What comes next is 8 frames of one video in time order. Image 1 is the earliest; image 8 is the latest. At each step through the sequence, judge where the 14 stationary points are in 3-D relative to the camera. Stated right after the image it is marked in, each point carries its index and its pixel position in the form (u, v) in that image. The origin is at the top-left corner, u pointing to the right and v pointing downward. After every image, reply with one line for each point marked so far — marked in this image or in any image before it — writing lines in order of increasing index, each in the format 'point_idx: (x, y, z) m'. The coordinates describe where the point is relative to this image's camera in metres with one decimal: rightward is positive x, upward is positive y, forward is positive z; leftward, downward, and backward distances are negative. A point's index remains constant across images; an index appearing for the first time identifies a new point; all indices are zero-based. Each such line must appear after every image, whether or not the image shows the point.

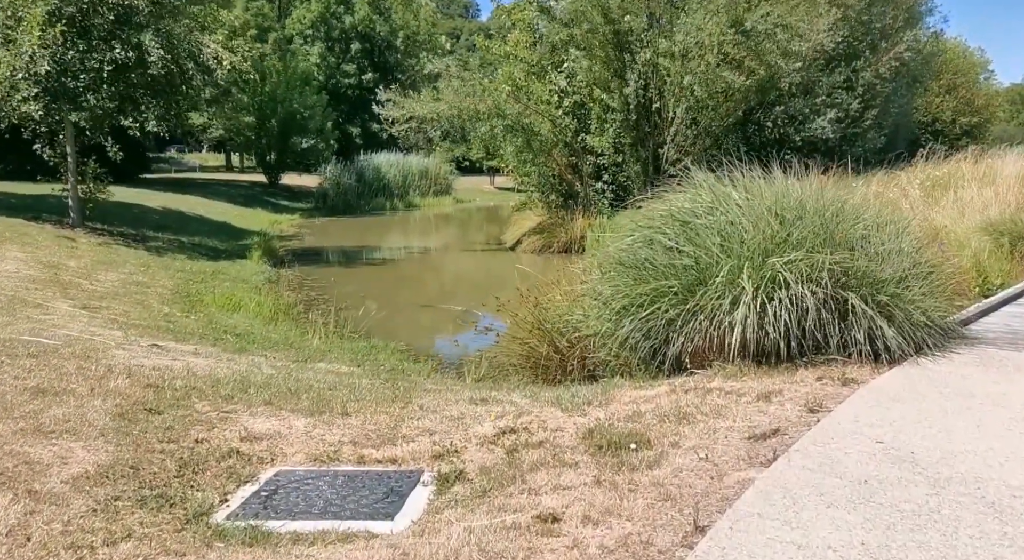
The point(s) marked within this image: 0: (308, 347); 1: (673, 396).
0: (-2.0, -0.7, +10.1) m
1: (+0.8, -0.6, +5.0) m
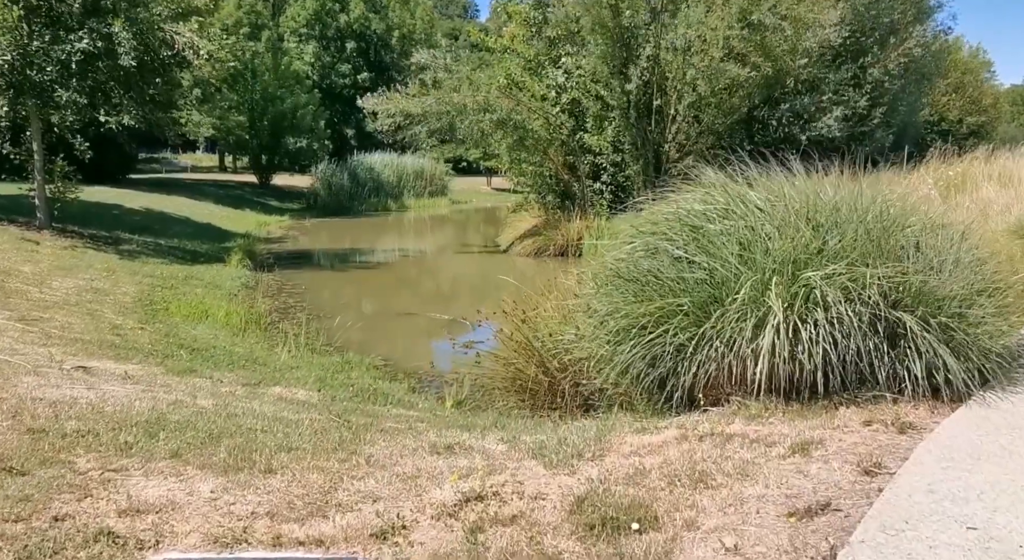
0: (-2.1, -0.7, +9.1) m
1: (+0.7, -0.6, +4.0) m
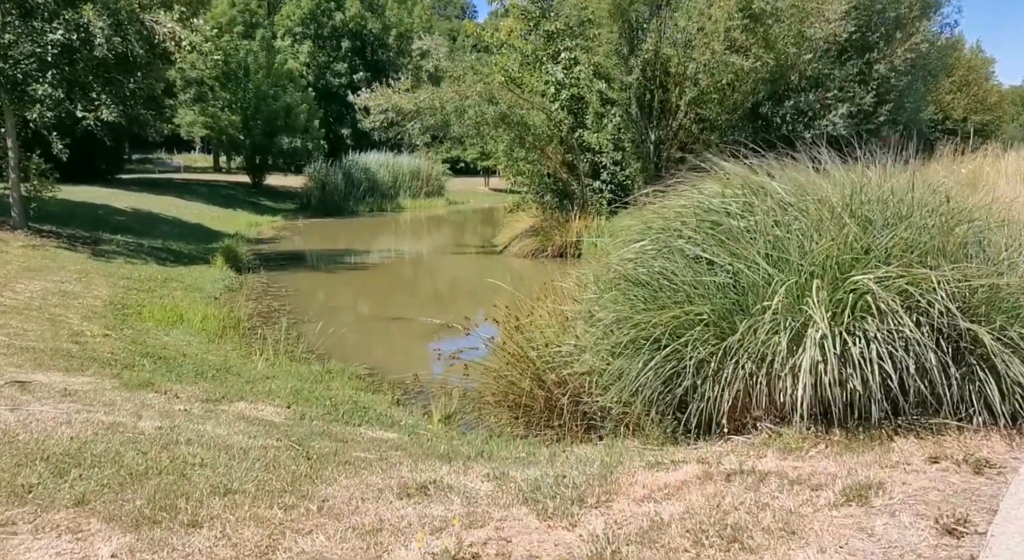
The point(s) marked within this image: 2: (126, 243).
0: (-2.2, -0.8, +8.4) m
1: (+0.6, -0.7, +3.2) m
2: (-6.3, +0.6, +16.7) m
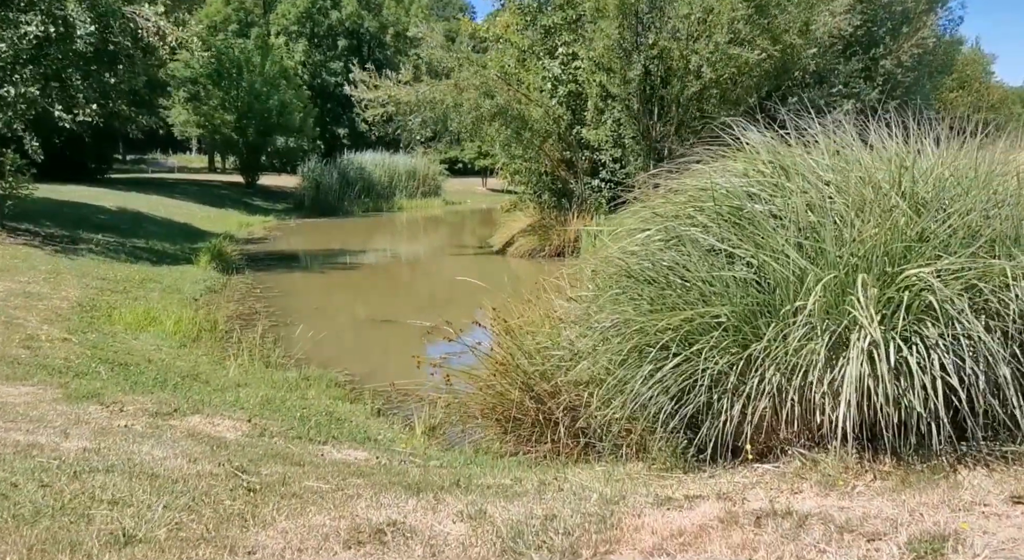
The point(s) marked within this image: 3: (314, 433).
0: (-2.2, -0.8, +7.8) m
1: (+0.6, -0.6, +2.6) m
2: (-6.3, +0.6, +16.0) m
3: (-1.1, -0.8, +5.6) m
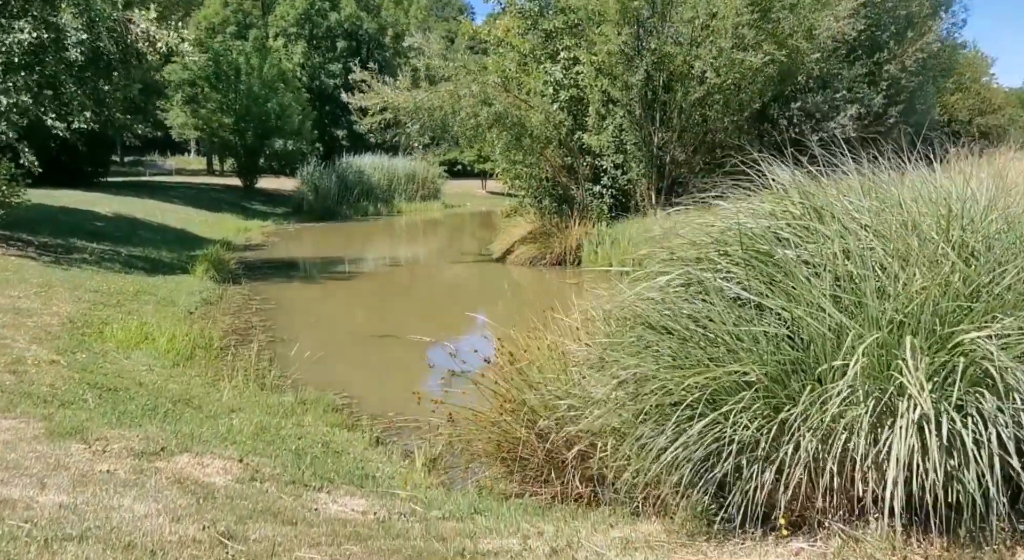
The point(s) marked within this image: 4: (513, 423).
0: (-2.2, -0.9, +7.5) m
1: (+0.6, -0.8, +2.3) m
2: (-6.3, +0.4, +15.7) m
3: (-1.1, -1.0, +5.3) m
4: (0.0, -0.7, +5.0) m
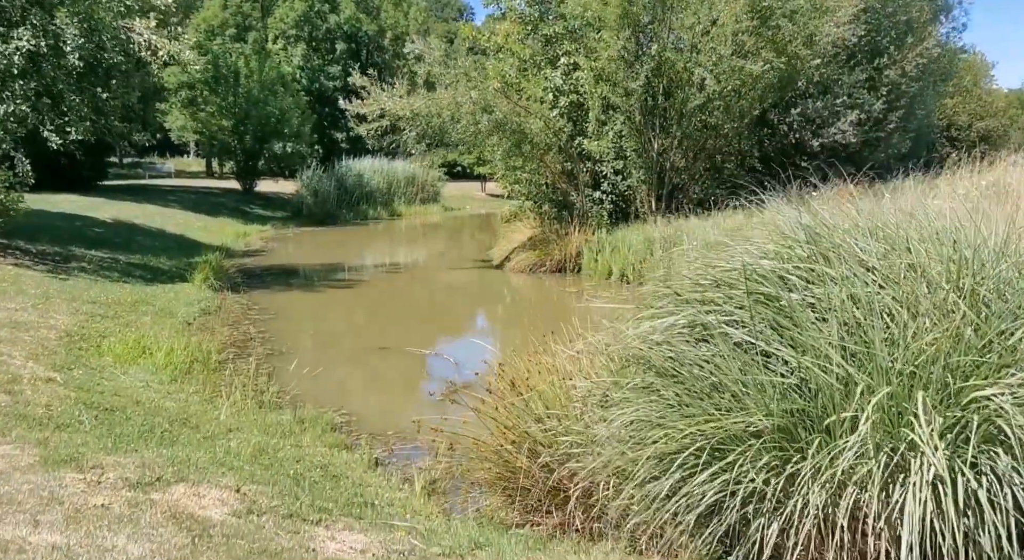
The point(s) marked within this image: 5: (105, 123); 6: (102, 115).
0: (-2.2, -1.1, +7.4) m
1: (+0.6, -0.9, +2.2) m
2: (-6.3, +0.3, +15.7) m
3: (-1.0, -1.1, +5.2) m
4: (0.0, -0.8, +4.9) m
5: (-4.5, +1.7, +11.2) m
6: (-4.4, +1.8, +11.1) m
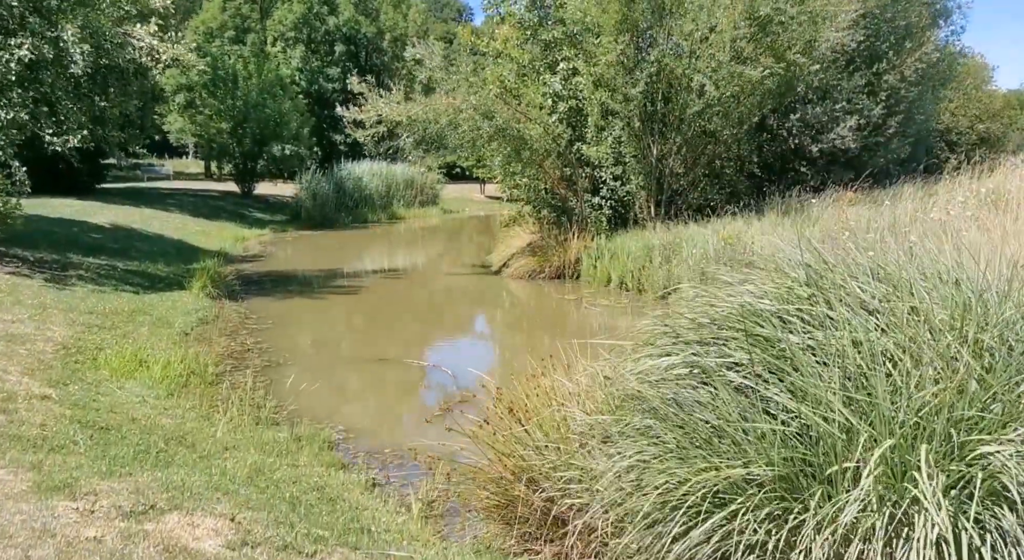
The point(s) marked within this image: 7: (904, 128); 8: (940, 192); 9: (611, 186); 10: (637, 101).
0: (-2.2, -1.2, +7.4) m
1: (+0.6, -1.1, +2.2) m
2: (-6.4, +0.2, +15.6) m
3: (-1.1, -1.3, +5.2) m
4: (0.0, -1.0, +4.8) m
5: (-4.5, +1.6, +11.2) m
6: (-4.5, +1.6, +11.0) m
7: (+6.5, +2.4, +16.9) m
8: (+4.6, +1.0, +11.1) m
9: (+1.4, +1.2, +14.0) m
10: (+1.5, +2.1, +12.6) m
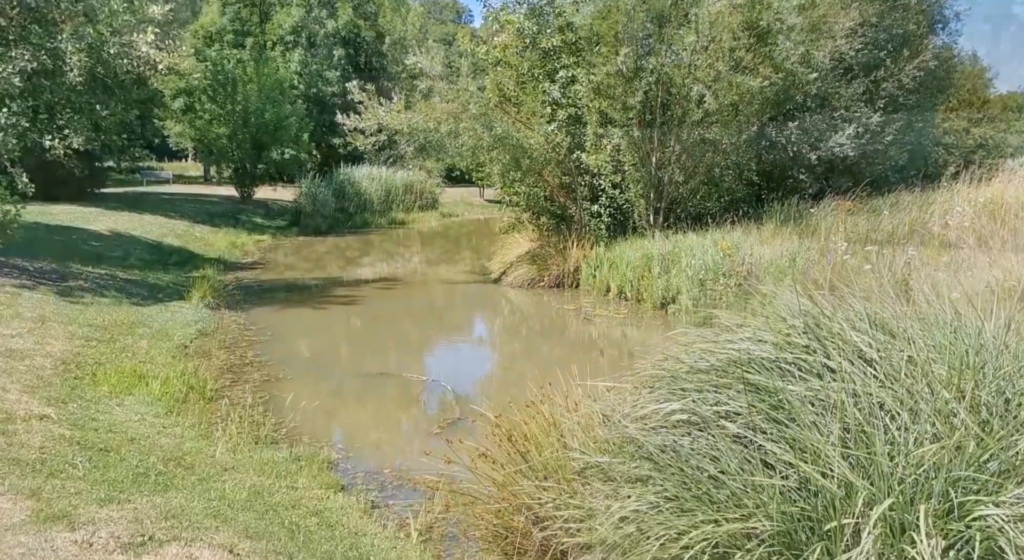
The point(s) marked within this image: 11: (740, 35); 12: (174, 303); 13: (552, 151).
0: (-2.2, -1.4, +7.4) m
1: (+0.6, -1.2, +2.2) m
2: (-6.4, 0.0, +15.6) m
3: (-1.1, -1.4, +5.2) m
4: (0.0, -1.1, +4.8) m
5: (-4.5, +1.4, +11.2) m
6: (-4.5, +1.5, +11.0) m
7: (+6.5, +2.3, +16.9) m
8: (+4.6, +0.8, +11.1) m
9: (+1.3, +1.0, +14.0) m
10: (+1.5, +2.0, +12.6) m
11: (+2.8, +2.8, +12.1) m
12: (-4.9, -0.4, +14.7) m
13: (+0.5, +1.7, +14.2) m
